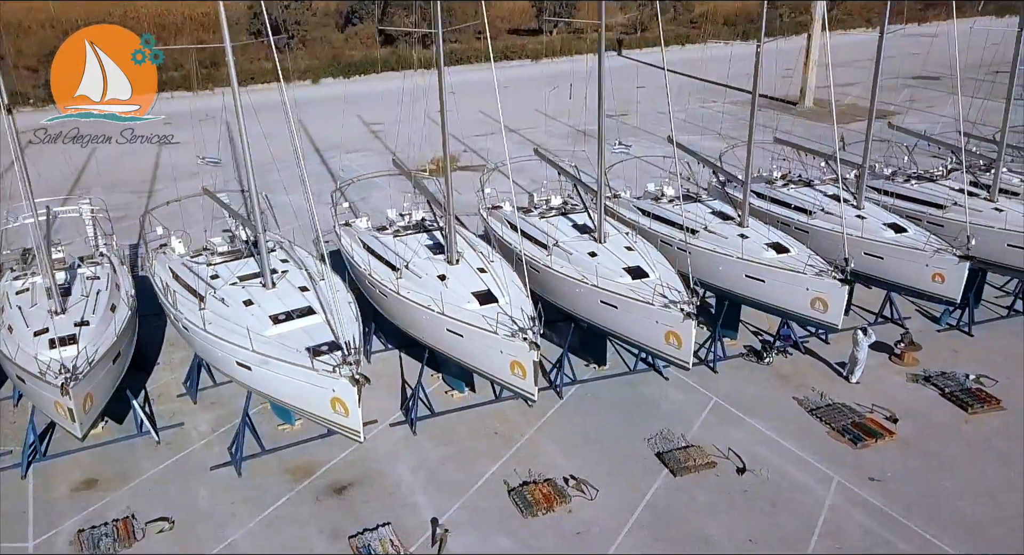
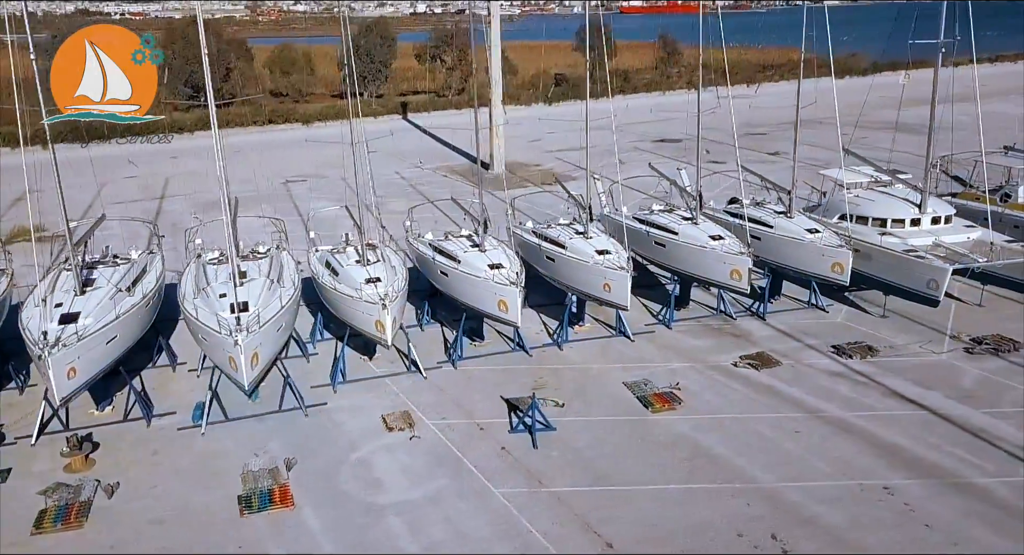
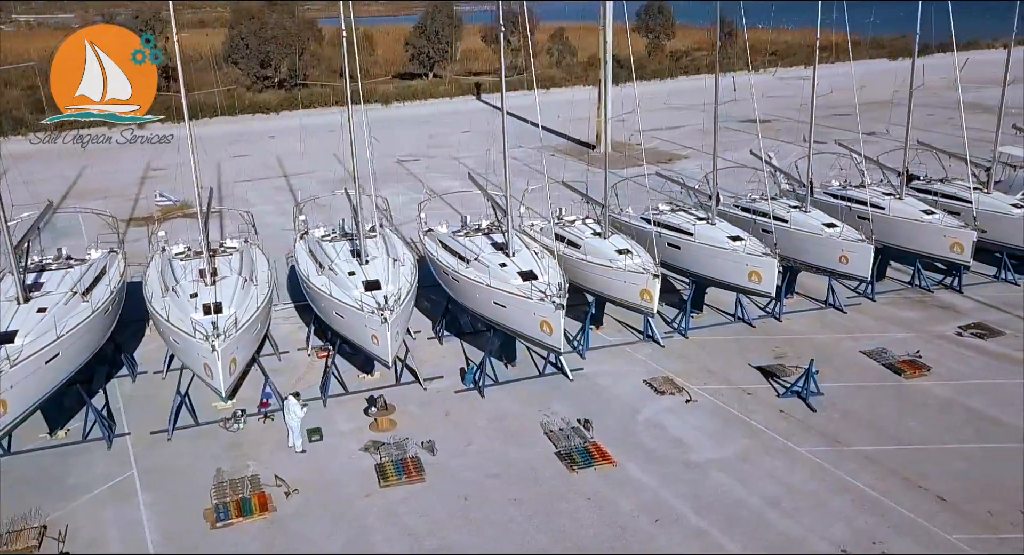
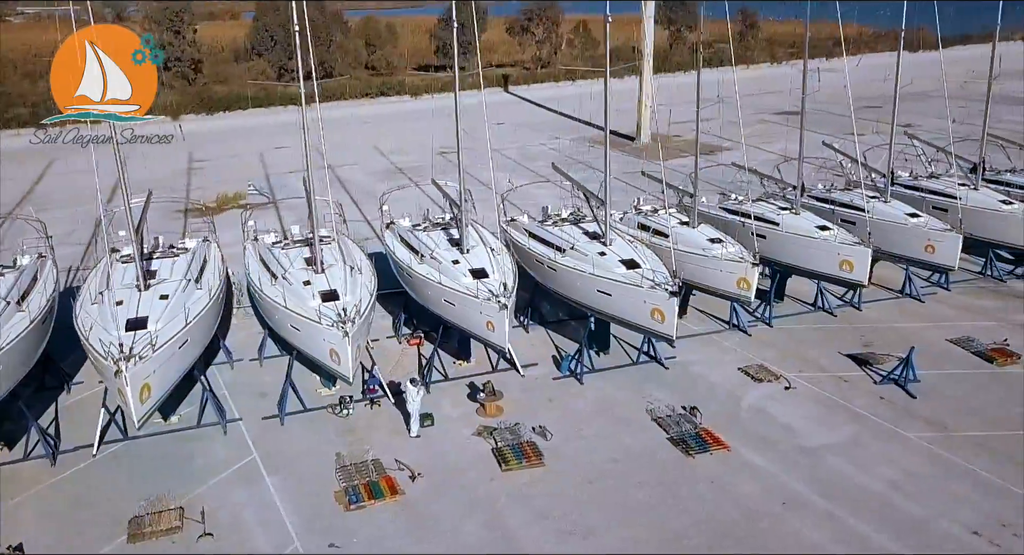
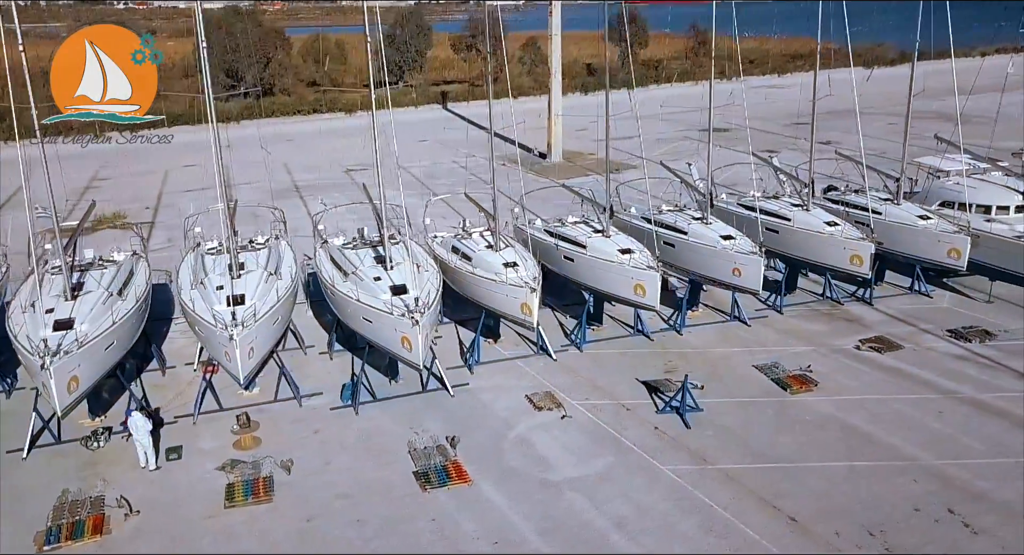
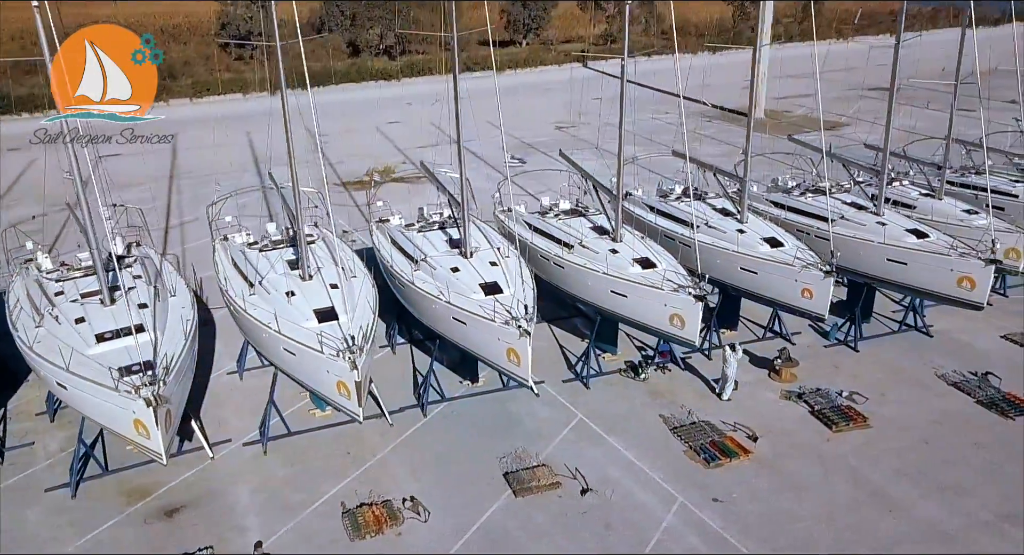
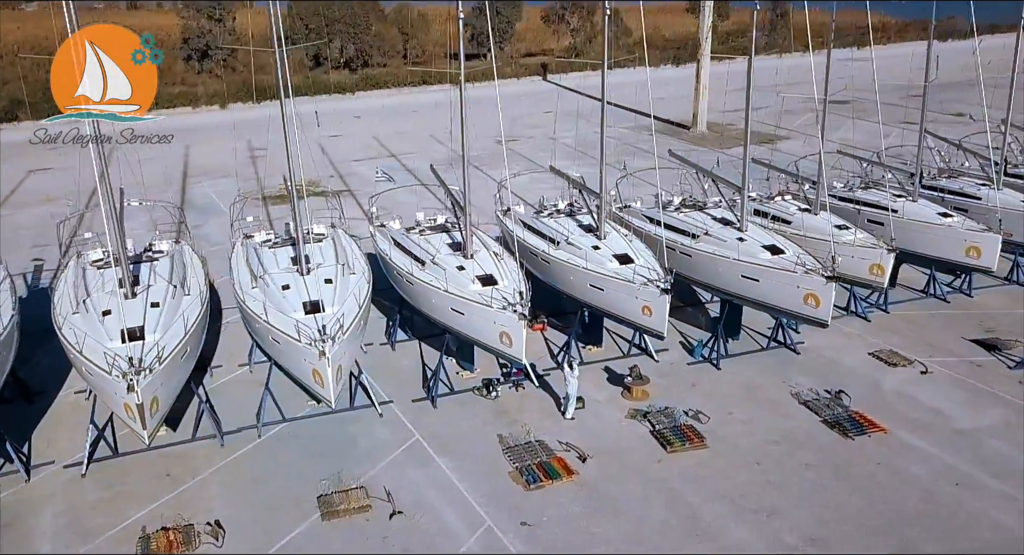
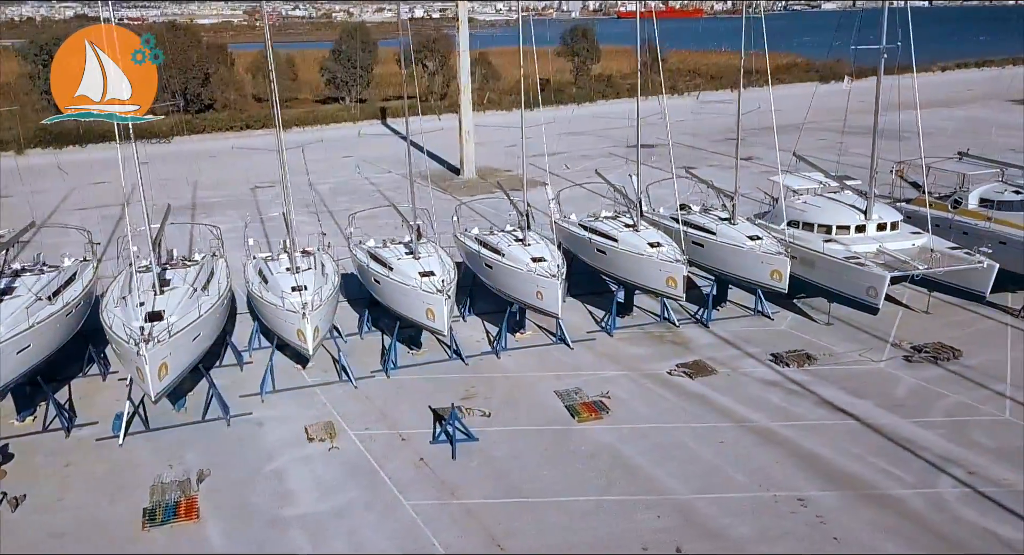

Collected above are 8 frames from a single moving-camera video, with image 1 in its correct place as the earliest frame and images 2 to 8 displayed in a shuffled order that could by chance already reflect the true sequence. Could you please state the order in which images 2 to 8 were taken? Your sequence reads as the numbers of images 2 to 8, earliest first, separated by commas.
6, 7, 4, 3, 5, 2, 8
